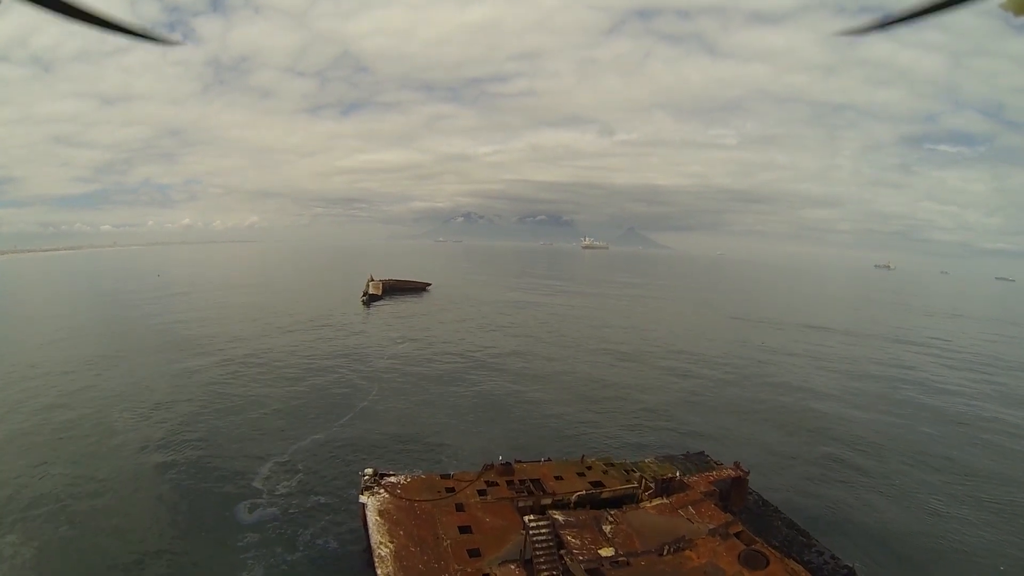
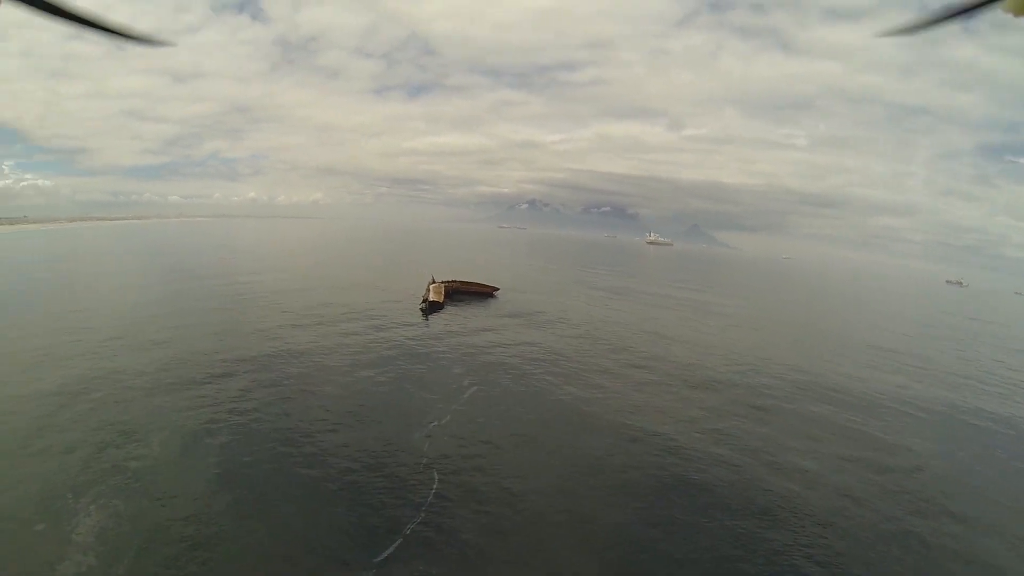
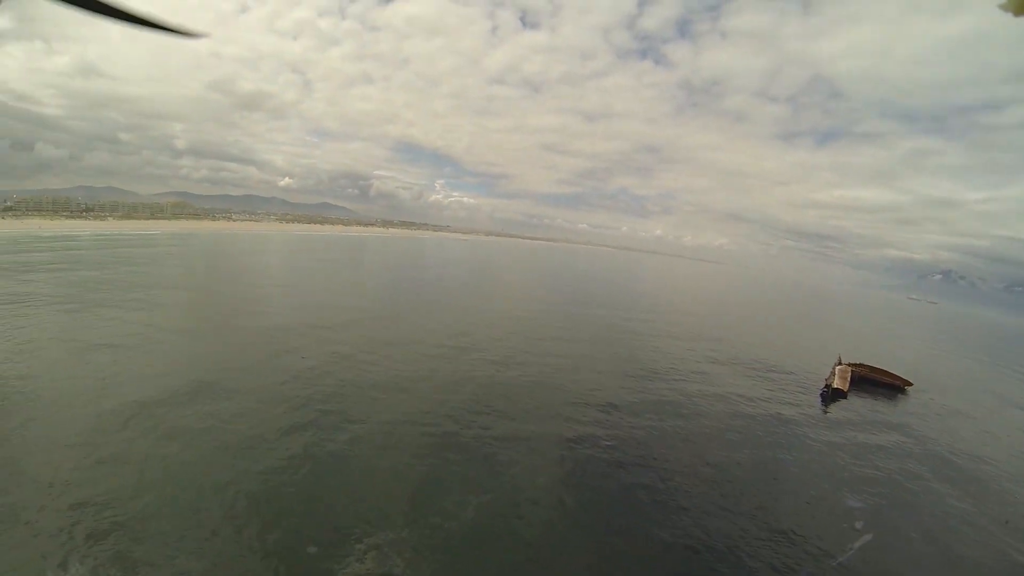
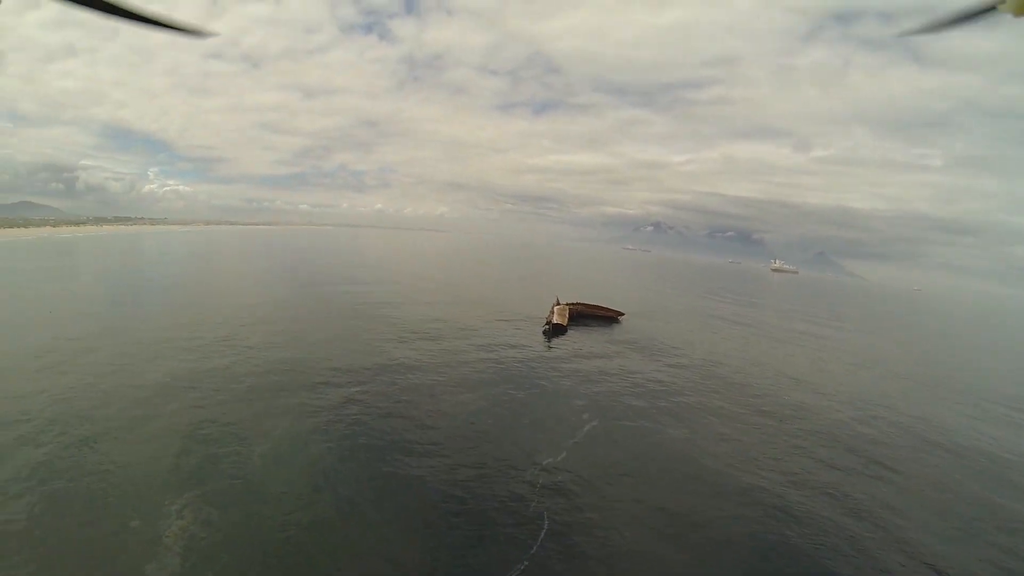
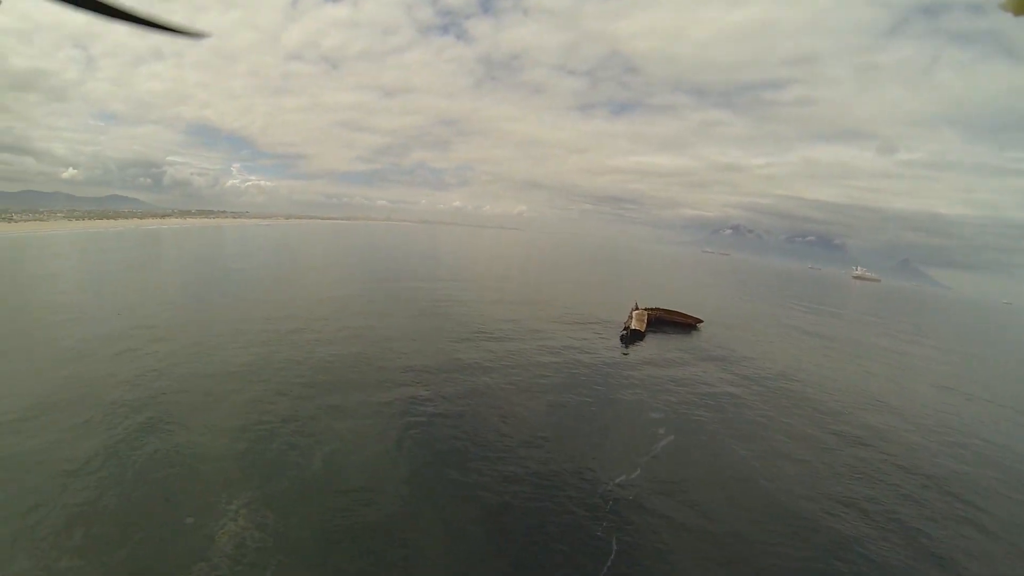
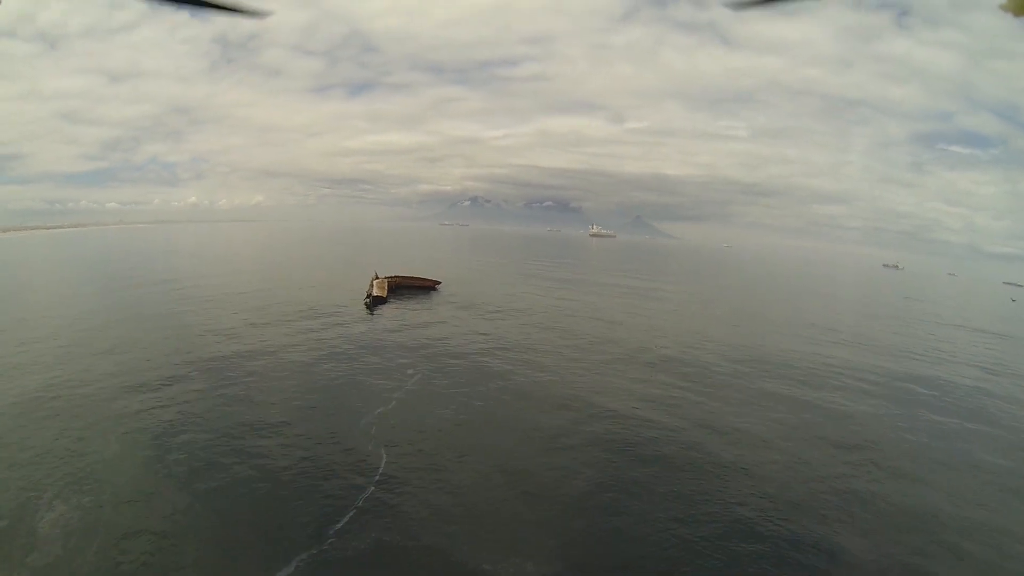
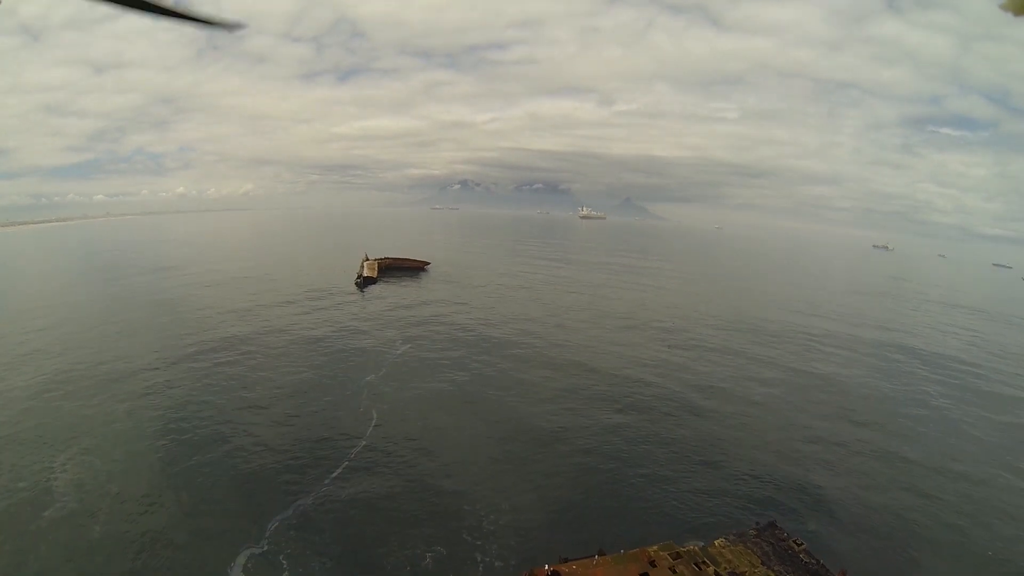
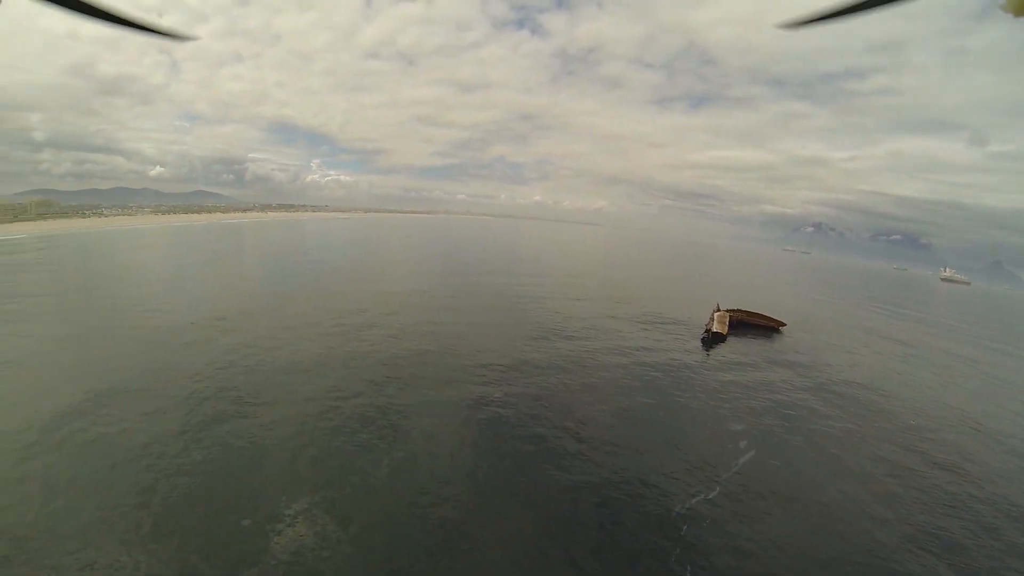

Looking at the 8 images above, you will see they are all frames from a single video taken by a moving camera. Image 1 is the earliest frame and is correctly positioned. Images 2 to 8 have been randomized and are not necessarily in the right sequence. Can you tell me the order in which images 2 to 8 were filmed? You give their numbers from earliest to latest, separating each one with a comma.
7, 6, 2, 4, 5, 8, 3
